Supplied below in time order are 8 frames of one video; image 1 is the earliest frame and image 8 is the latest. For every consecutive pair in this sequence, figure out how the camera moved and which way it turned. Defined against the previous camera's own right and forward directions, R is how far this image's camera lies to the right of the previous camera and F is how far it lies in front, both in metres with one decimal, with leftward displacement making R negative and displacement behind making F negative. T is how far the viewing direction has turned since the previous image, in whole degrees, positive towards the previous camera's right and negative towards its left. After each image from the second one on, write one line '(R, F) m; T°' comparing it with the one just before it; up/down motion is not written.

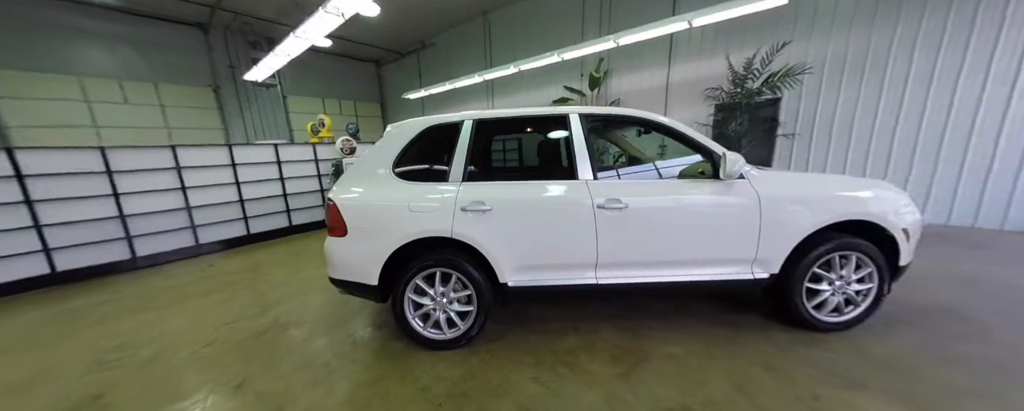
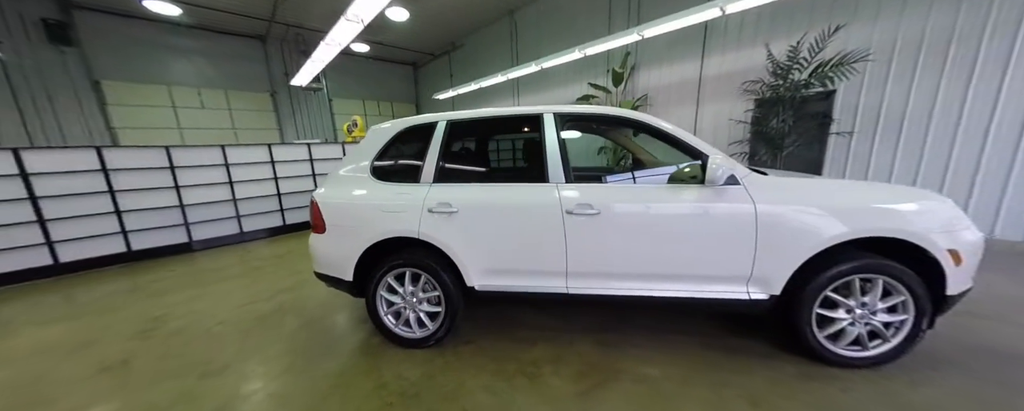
(+0.4, +0.1) m; -8°
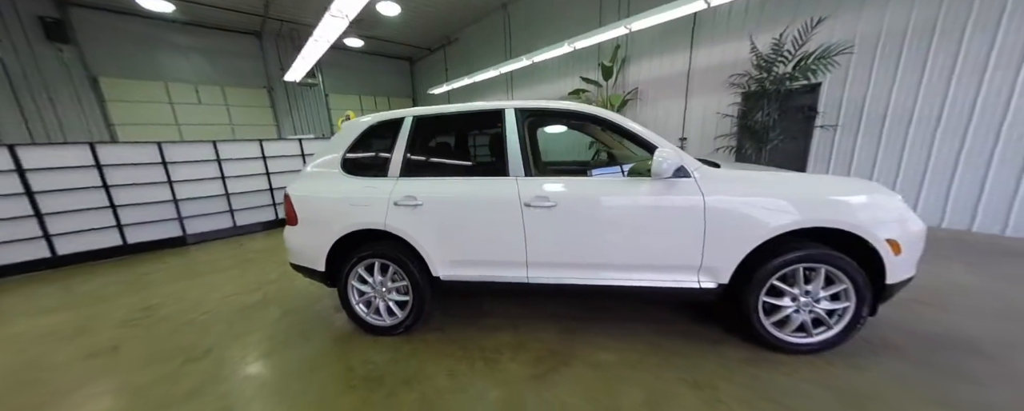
(+0.2, -0.1) m; -1°
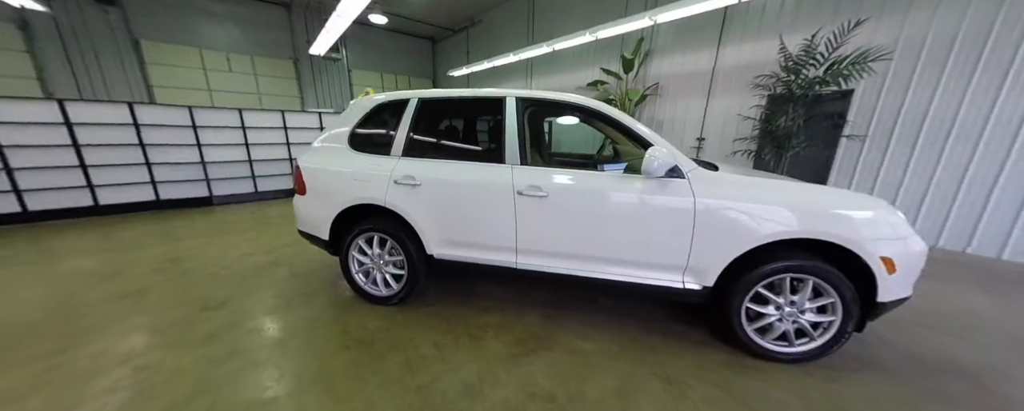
(+0.1, 0.0) m; -3°
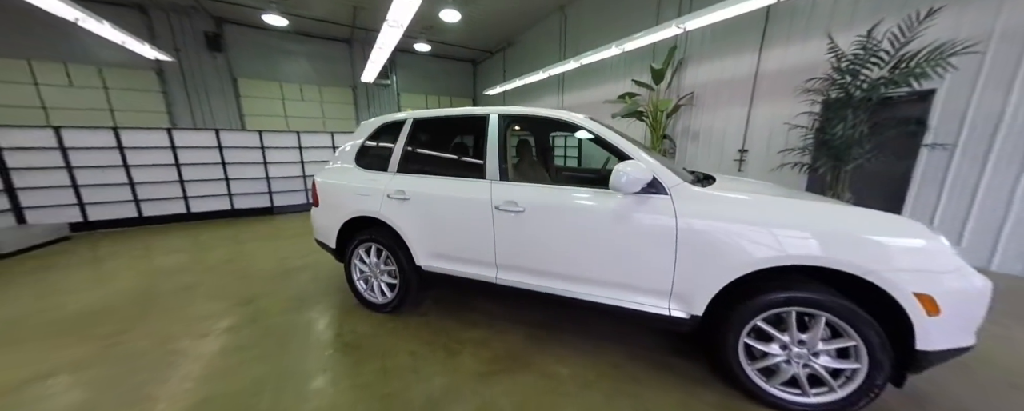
(+0.4, 0.0) m; -9°
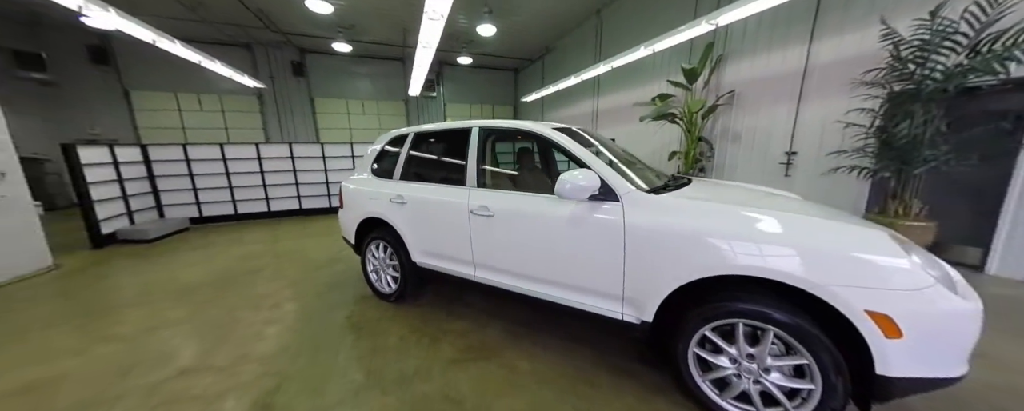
(+0.5, -0.1) m; -10°
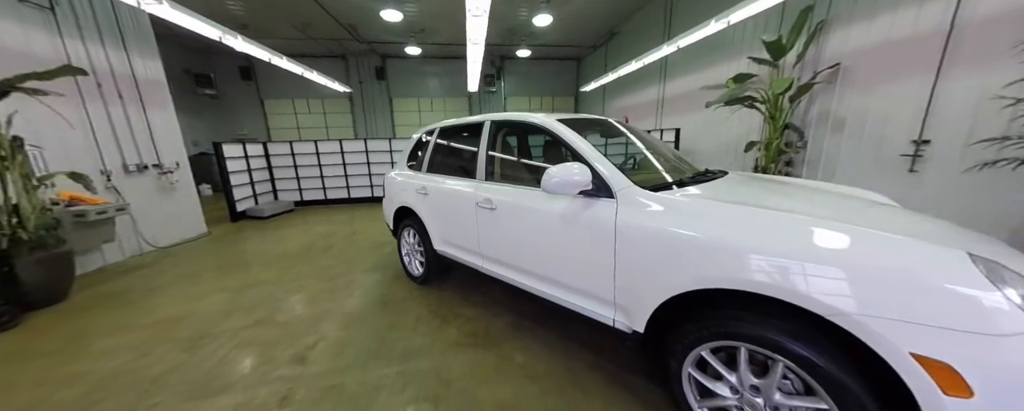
(+0.4, +0.1) m; -13°
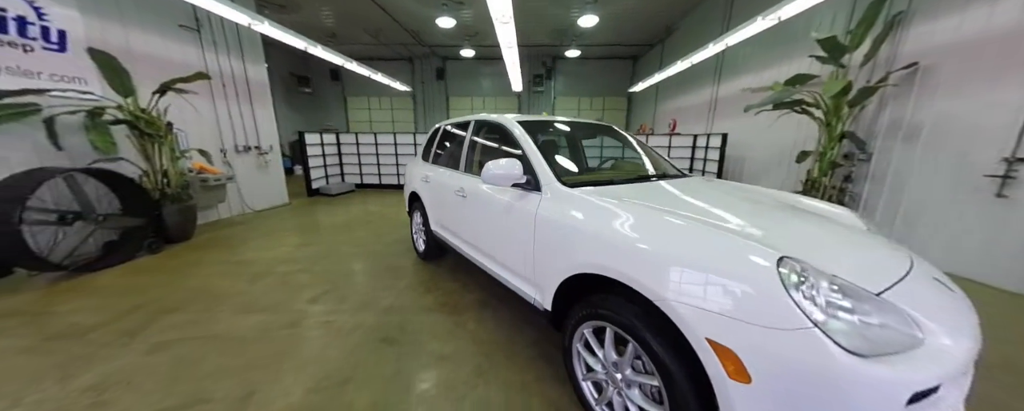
(+0.6, -0.2) m; -12°
